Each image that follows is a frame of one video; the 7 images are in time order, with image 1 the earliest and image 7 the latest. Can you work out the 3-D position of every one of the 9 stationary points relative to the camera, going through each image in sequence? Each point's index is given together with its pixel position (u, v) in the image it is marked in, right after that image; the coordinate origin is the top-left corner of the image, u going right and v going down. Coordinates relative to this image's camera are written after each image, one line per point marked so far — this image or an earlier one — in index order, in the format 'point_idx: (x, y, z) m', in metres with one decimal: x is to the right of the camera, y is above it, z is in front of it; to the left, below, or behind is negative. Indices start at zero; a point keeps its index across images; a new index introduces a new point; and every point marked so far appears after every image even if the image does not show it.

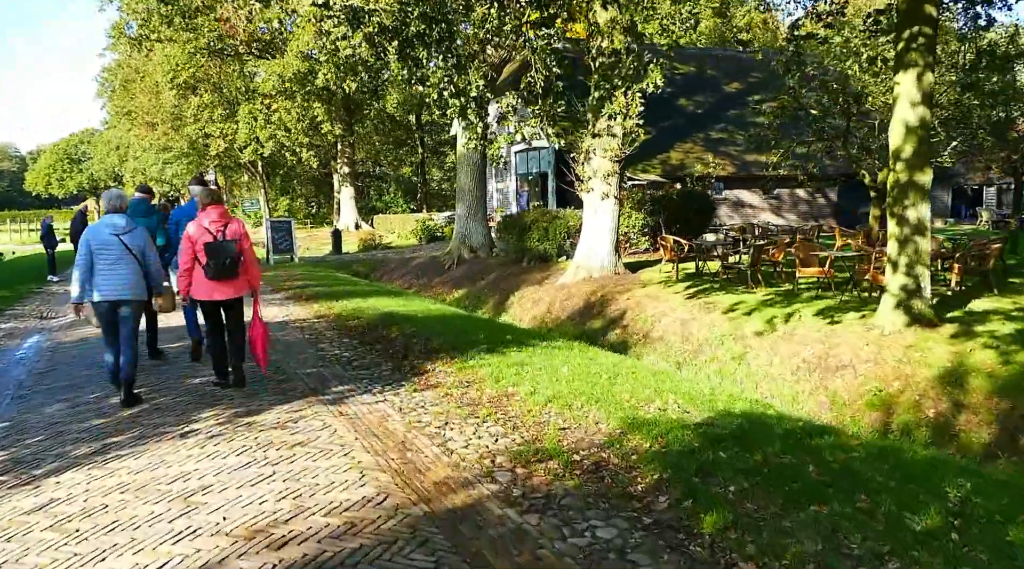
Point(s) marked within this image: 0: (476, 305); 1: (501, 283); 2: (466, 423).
0: (-0.8, -0.5, +18.5) m
1: (-0.3, 0.0, +19.2) m
2: (-0.3, -1.0, +6.1) m
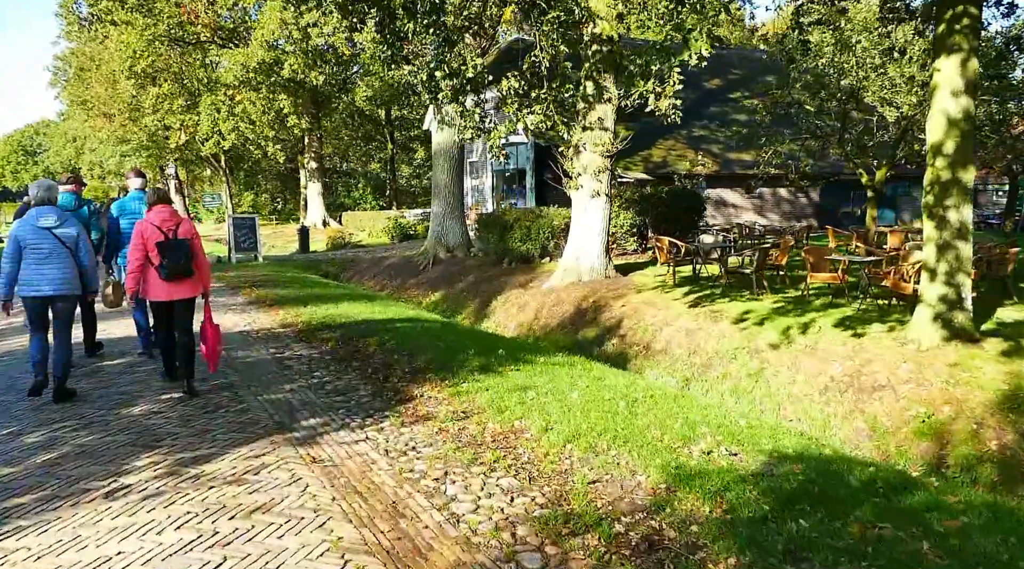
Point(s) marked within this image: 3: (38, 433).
0: (-1.2, -0.5, +17.3) m
1: (-0.7, 0.0, +18.0) m
2: (-0.3, -1.1, +5.0) m
3: (-3.4, -1.0, +5.9) m
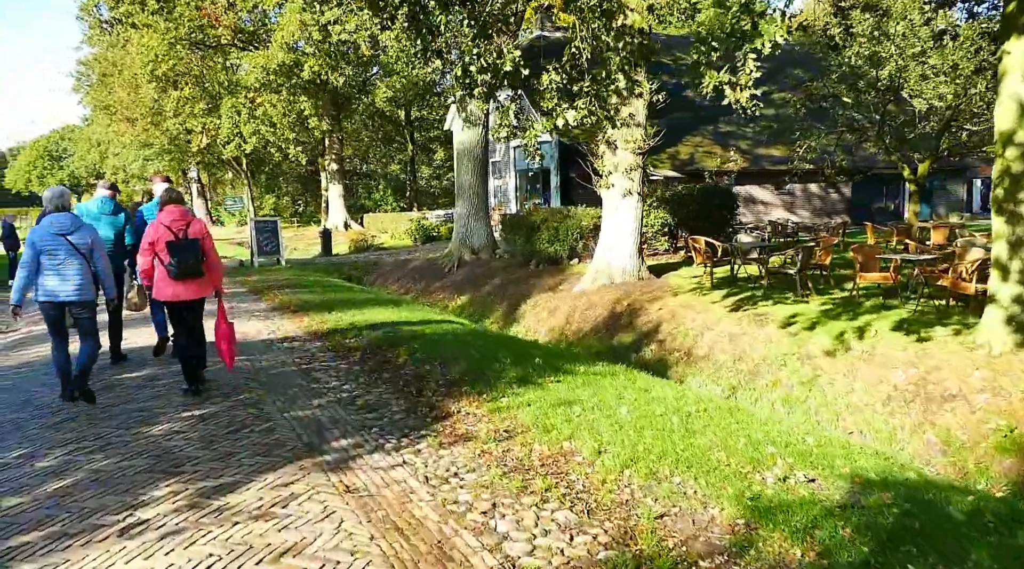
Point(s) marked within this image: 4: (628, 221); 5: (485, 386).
0: (-0.6, -0.6, +16.8) m
1: (-0.1, -0.1, +17.5) m
2: (0.0, -1.2, +4.5) m
3: (-3.1, -1.1, +5.5) m
4: (+2.1, +1.2, +15.0) m
5: (-0.2, -0.9, +7.4) m
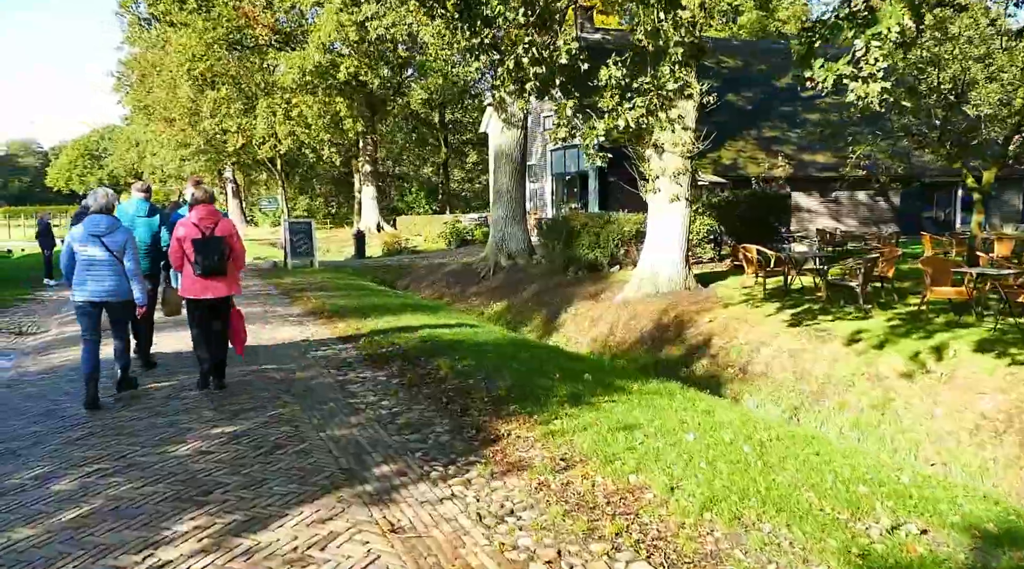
0: (+0.2, -0.7, +16.3) m
1: (+0.7, -0.2, +17.0) m
2: (+0.4, -1.3, +3.9) m
3: (-2.7, -1.2, +5.1) m
4: (+2.8, +1.0, +14.4) m
5: (+0.2, -1.0, +6.8) m
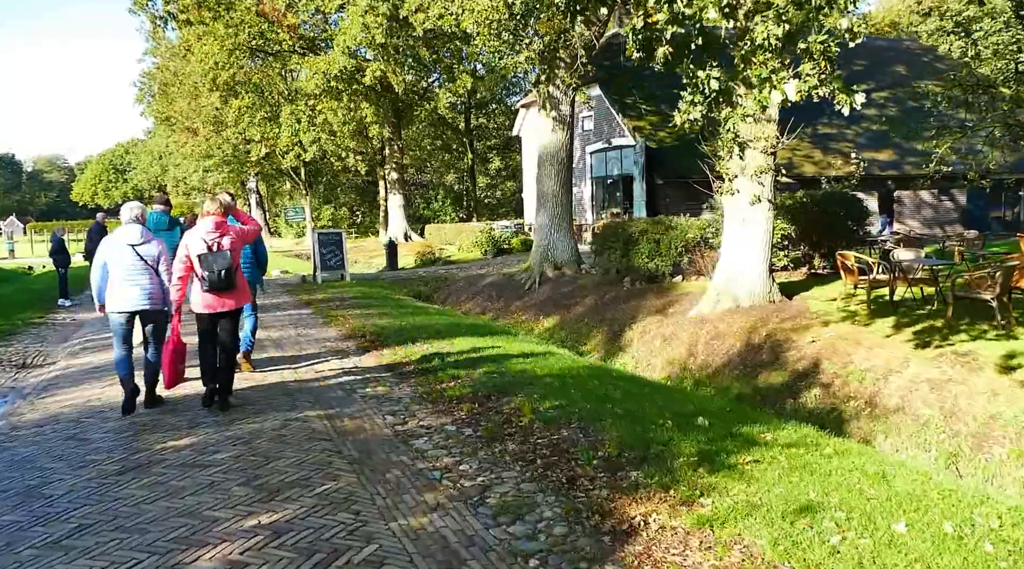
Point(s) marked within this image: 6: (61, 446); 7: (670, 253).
0: (+1.2, -1.0, +14.7) m
1: (+1.7, -0.5, +15.3) m
2: (+1.1, -1.4, +2.3) m
3: (-2.0, -1.4, +3.5) m
4: (+3.8, +0.8, +12.7) m
5: (+1.0, -1.2, +5.2) m
6: (-3.4, -1.2, +6.1) m
7: (+3.2, +0.6, +16.5) m
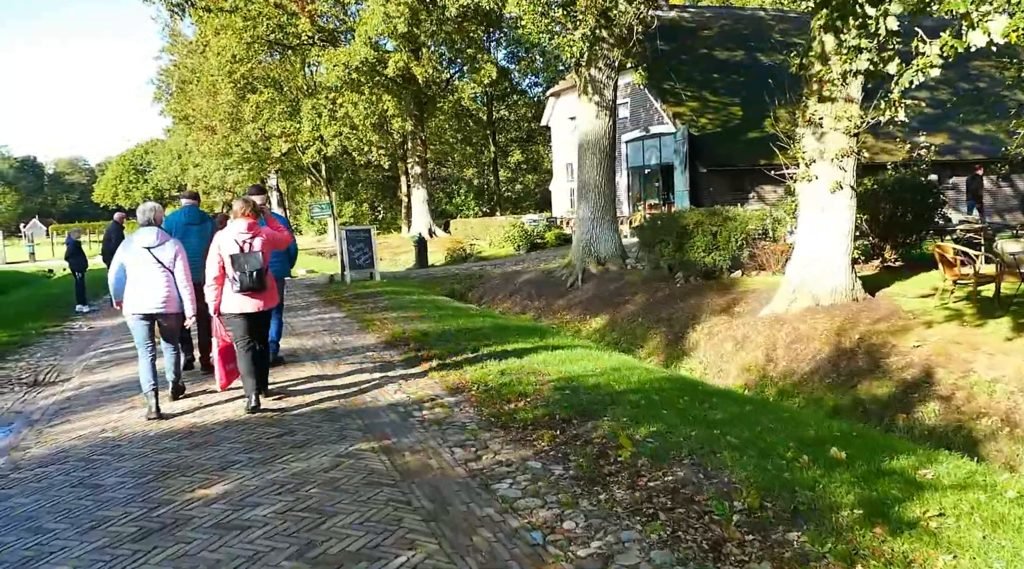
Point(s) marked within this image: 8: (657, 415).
0: (+2.0, -1.0, +13.5) m
1: (+2.6, -0.4, +14.1) m
2: (+1.6, -1.5, +1.1) m
3: (-1.4, -1.5, +2.4) m
4: (+4.5, +0.9, +11.4) m
5: (+1.6, -1.2, +4.0) m
6: (-2.7, -1.3, +5.0) m
7: (+4.0, +0.7, +15.2) m
8: (+1.1, -1.0, +6.5) m
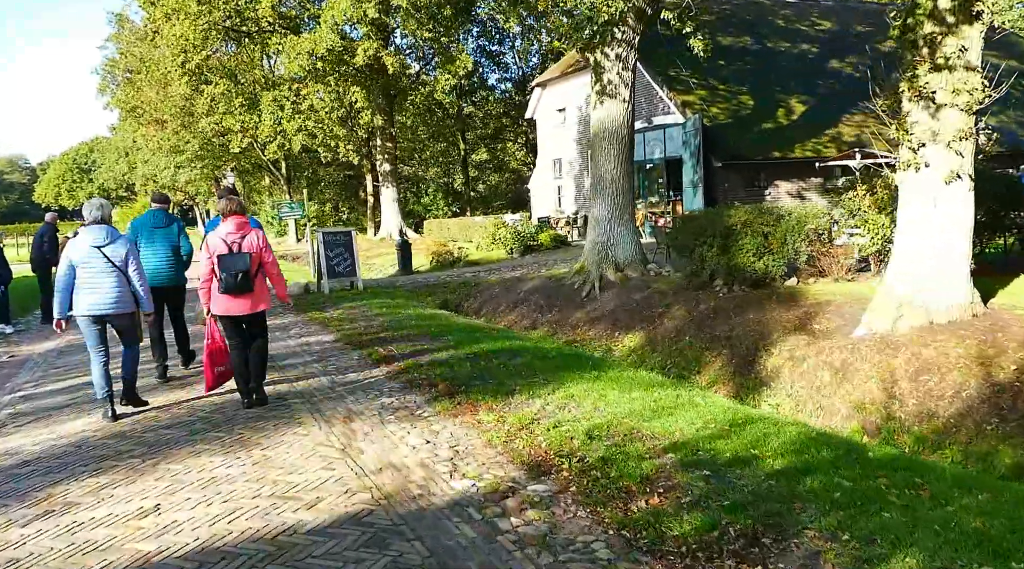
0: (+2.4, -1.1, +11.1) m
1: (+2.9, -0.6, +11.8) m
2: (+2.7, -1.7, -1.2) m
3: (-0.4, -1.7, -0.1) m
4: (+5.0, +0.7, +9.2) m
5: (+2.5, -1.4, +1.7) m
6: (-1.9, -1.5, +2.5) m
7: (+4.3, +0.6, +13.0) m
8: (+1.9, -1.2, +4.2) m
